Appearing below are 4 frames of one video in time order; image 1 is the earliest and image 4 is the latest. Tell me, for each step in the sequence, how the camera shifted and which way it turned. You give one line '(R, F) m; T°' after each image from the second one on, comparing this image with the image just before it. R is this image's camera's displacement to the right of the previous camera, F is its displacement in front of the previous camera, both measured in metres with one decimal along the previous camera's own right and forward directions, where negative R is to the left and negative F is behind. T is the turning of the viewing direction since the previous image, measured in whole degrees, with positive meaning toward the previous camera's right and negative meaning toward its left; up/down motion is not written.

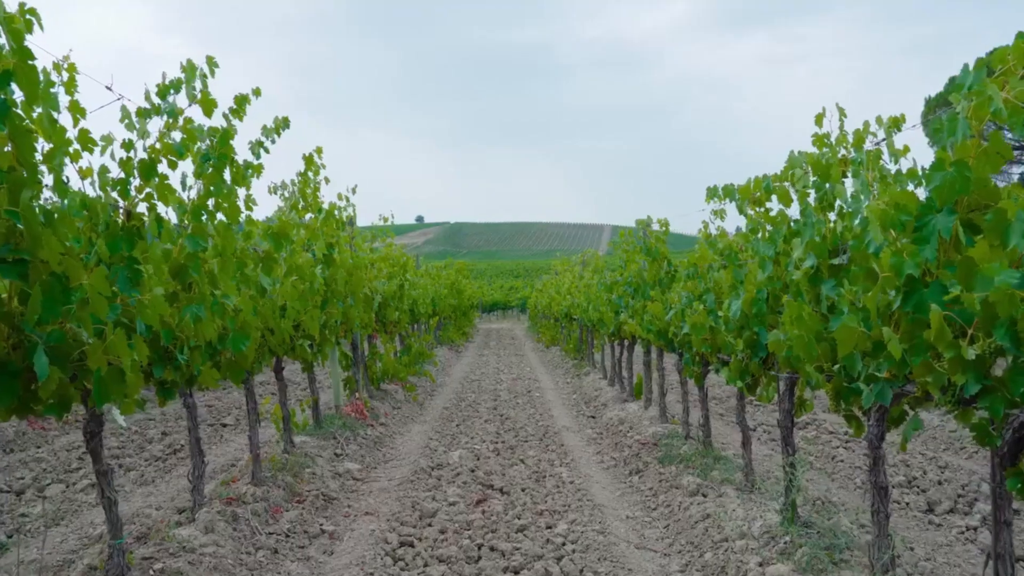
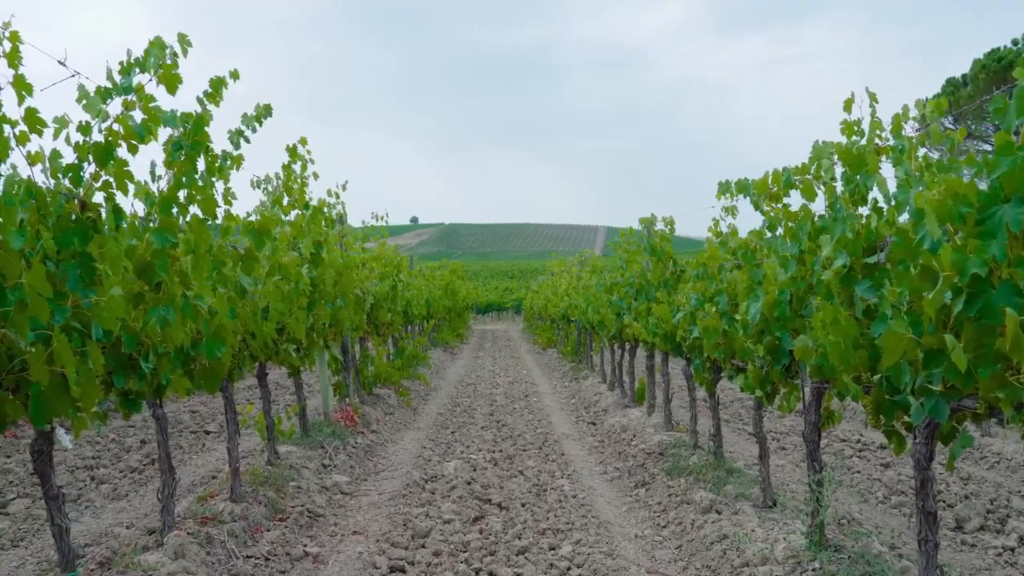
(0.0, +0.4) m; 0°
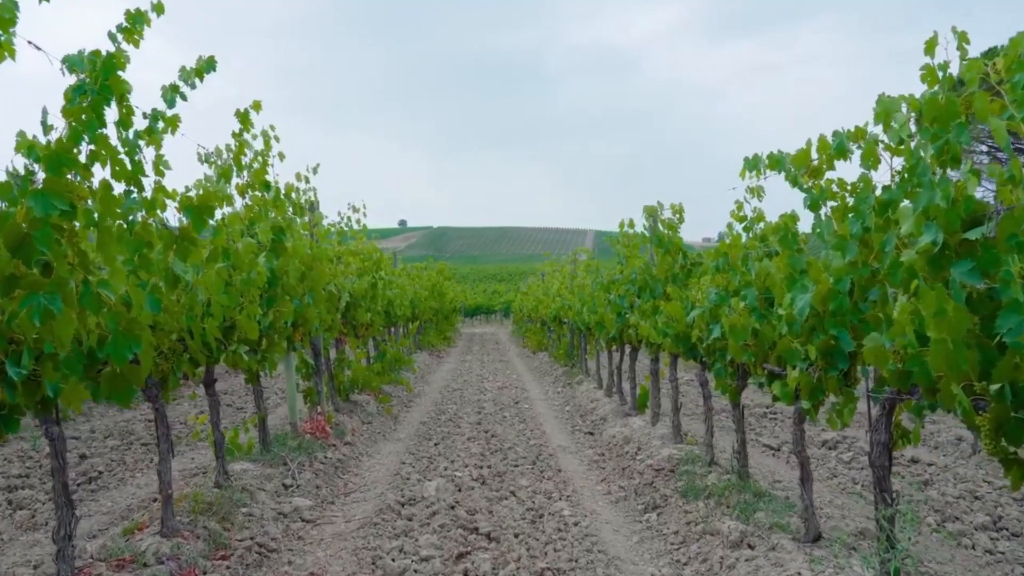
(0.0, +1.0) m; +1°
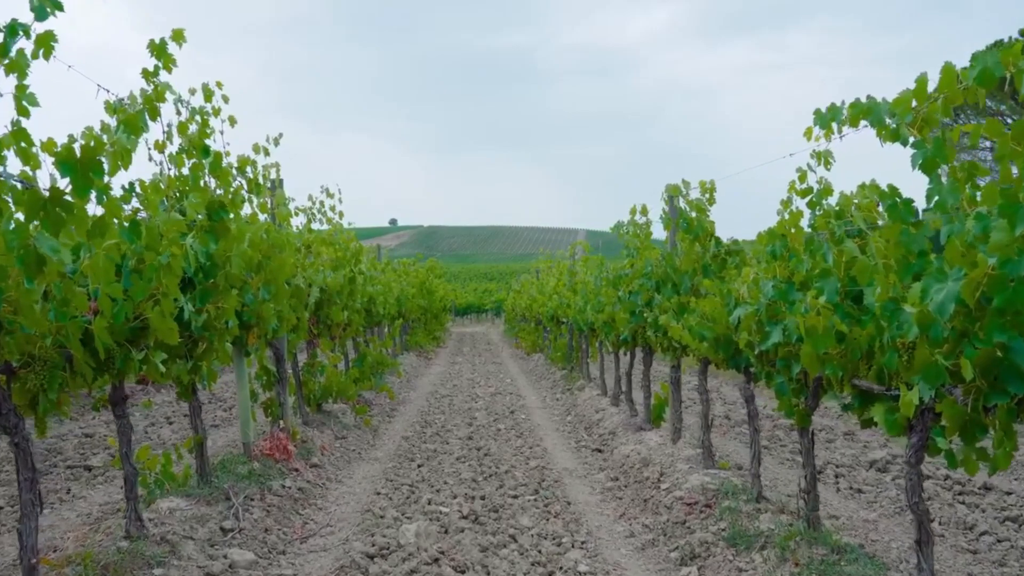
(-0.1, +1.3) m; +1°
